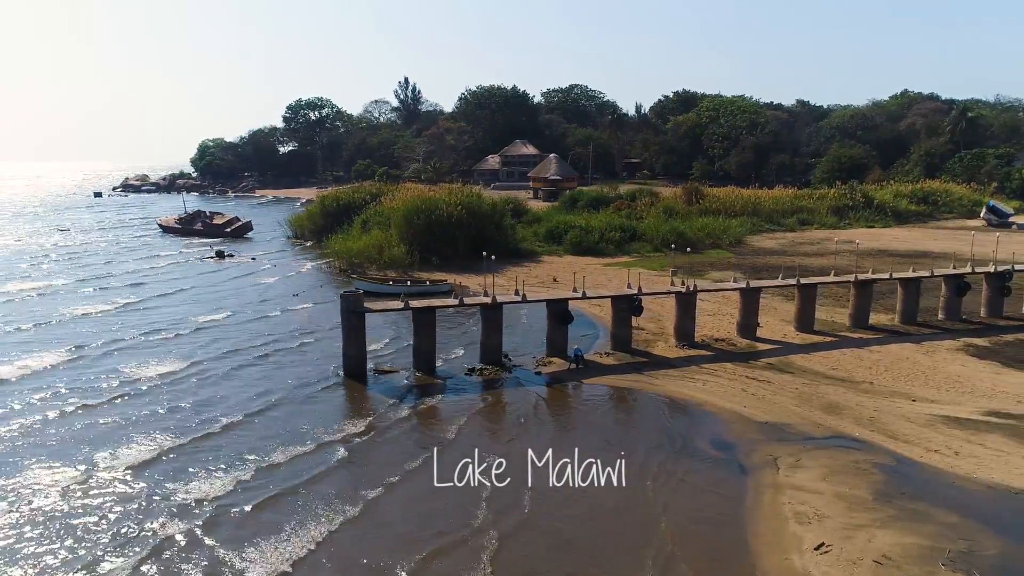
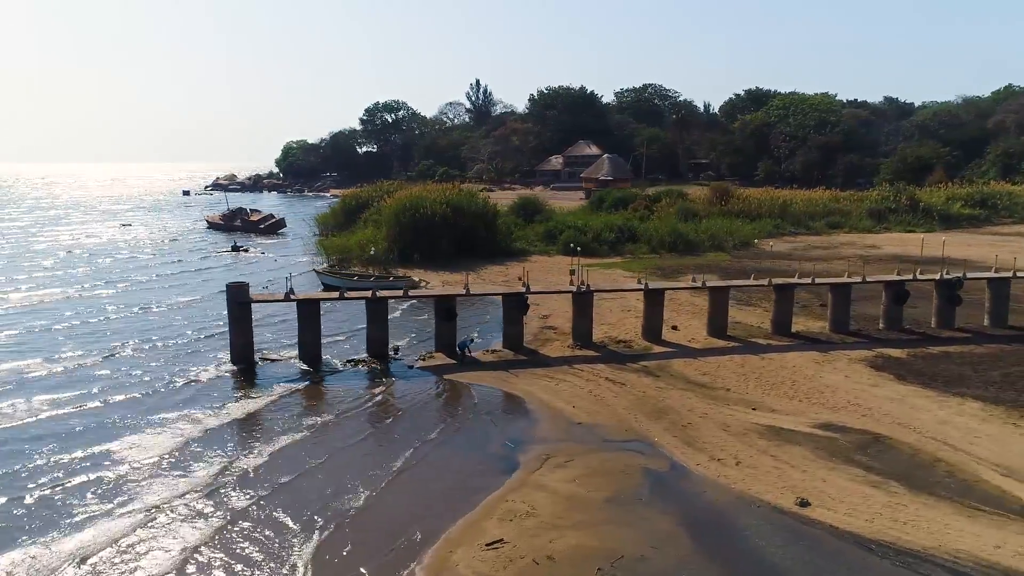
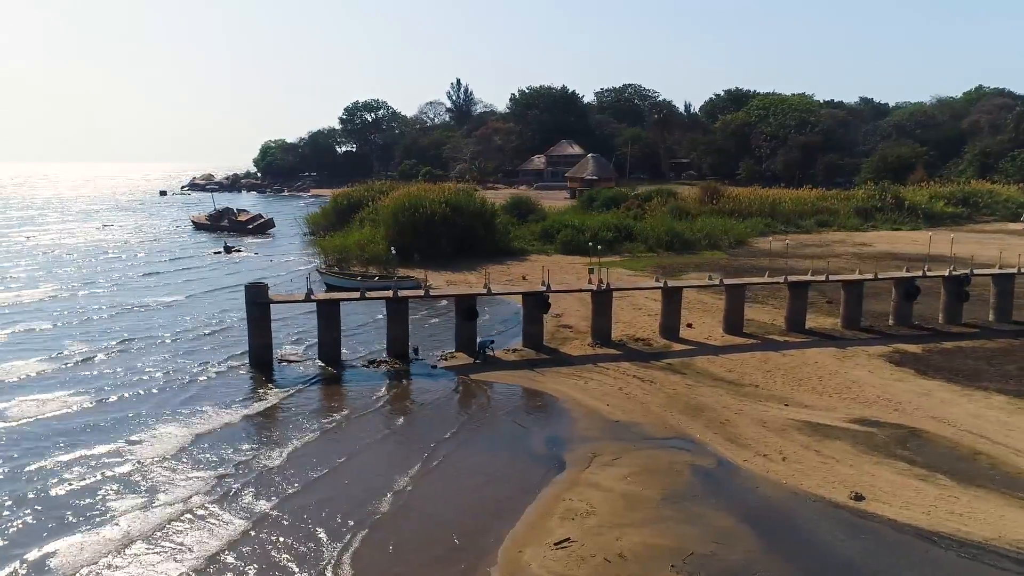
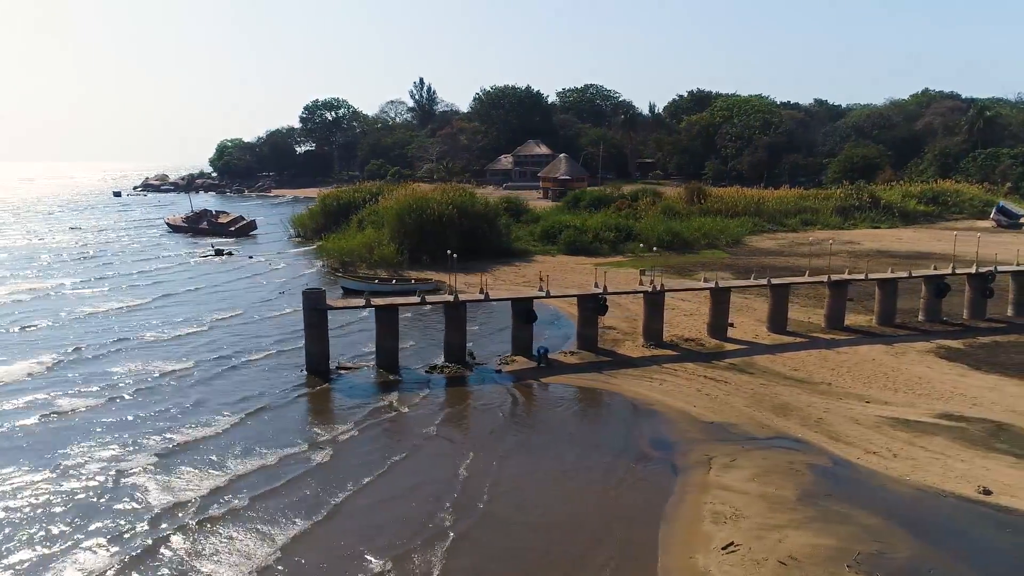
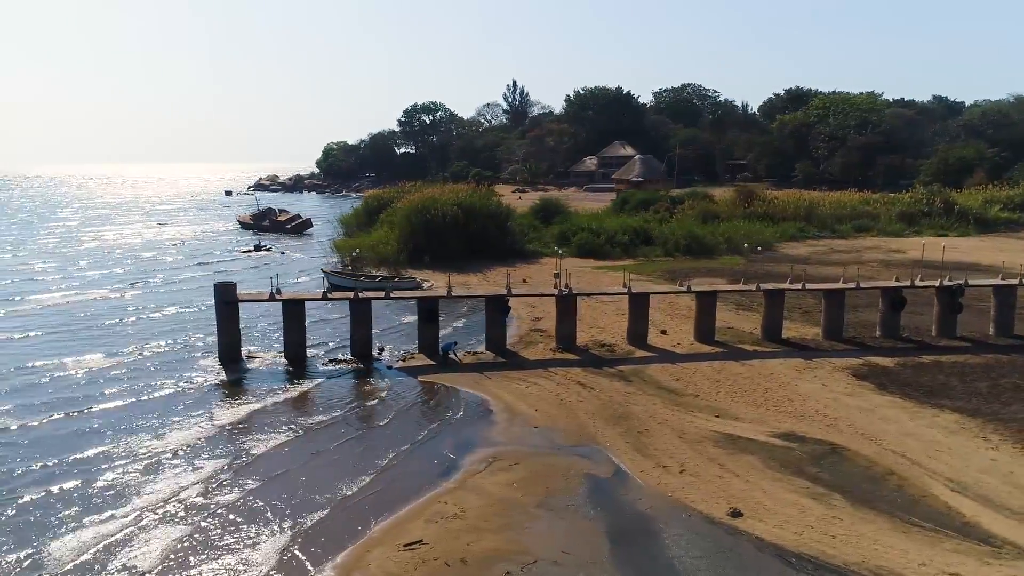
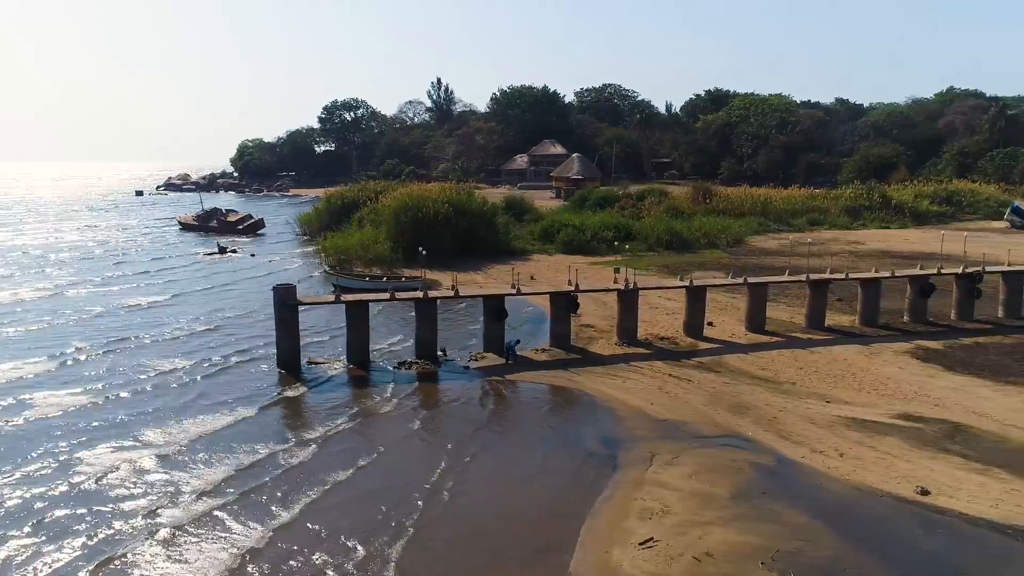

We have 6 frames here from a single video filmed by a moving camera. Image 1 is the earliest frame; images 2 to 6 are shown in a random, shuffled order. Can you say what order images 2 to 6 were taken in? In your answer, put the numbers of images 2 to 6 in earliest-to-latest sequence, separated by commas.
4, 6, 3, 2, 5
